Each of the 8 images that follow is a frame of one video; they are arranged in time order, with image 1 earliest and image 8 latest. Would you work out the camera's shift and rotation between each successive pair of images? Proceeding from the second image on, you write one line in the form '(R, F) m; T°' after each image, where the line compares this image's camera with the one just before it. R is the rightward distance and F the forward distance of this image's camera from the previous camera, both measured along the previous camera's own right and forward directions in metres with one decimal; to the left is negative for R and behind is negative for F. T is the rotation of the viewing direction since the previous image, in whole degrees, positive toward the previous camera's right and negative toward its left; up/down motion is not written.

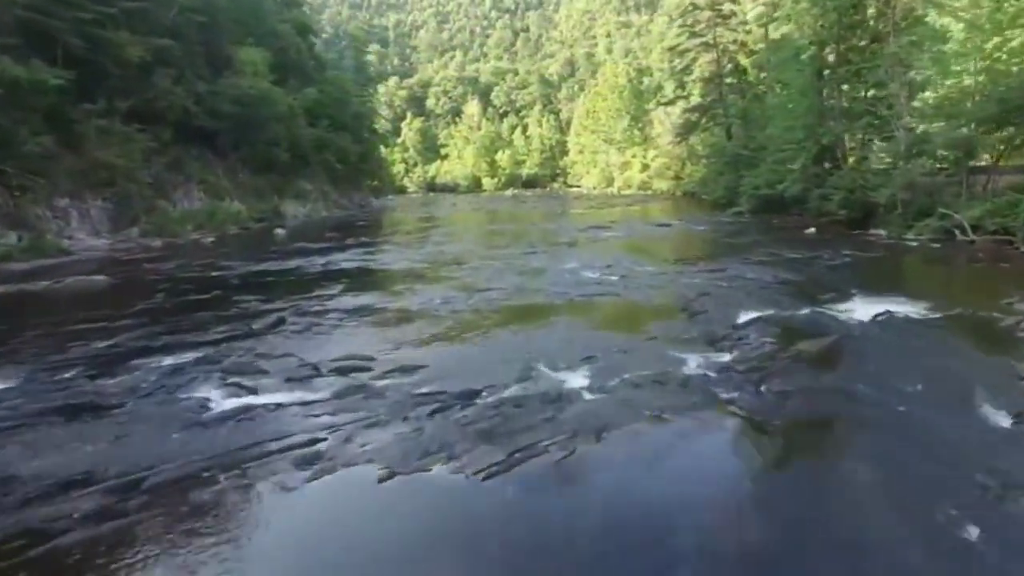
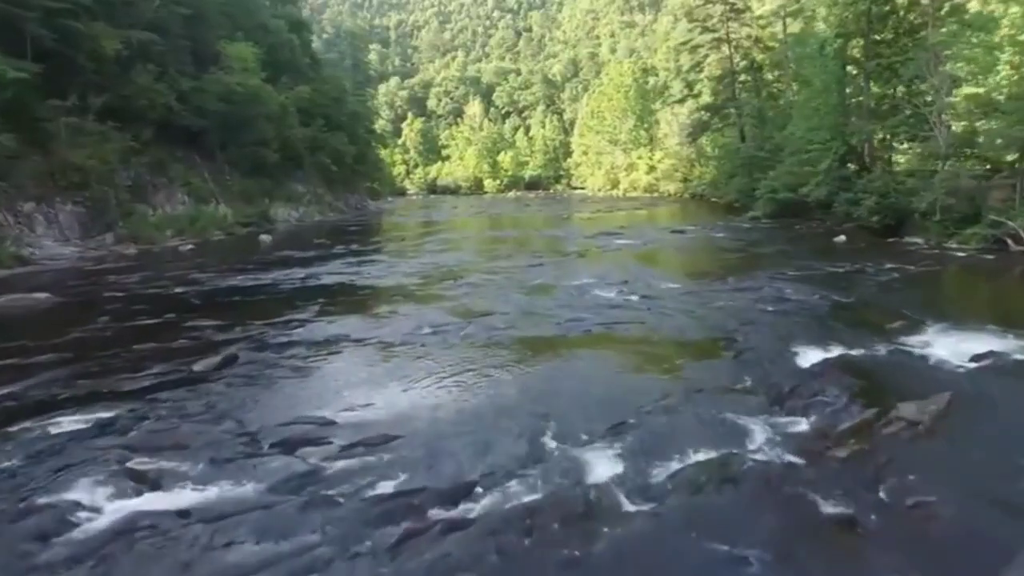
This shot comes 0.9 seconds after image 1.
(0.0, +2.1) m; 0°
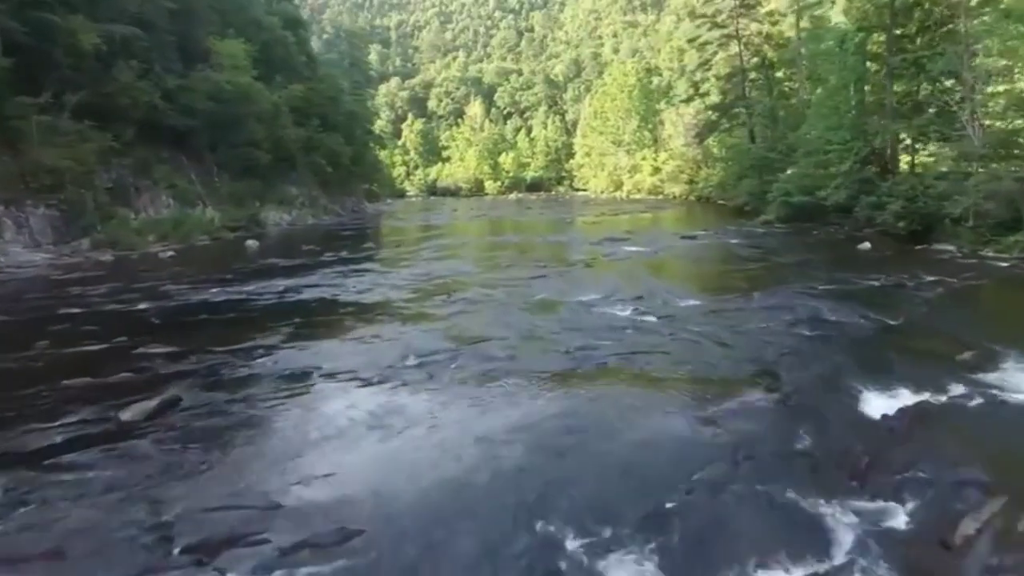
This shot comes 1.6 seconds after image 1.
(0.0, +1.7) m; 0°
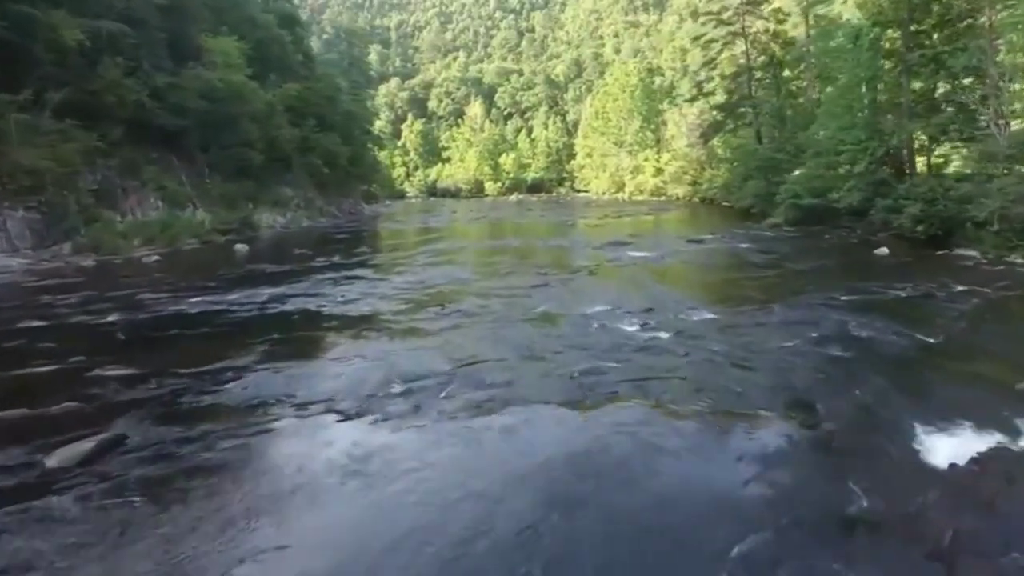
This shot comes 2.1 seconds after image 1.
(0.0, +1.1) m; 0°
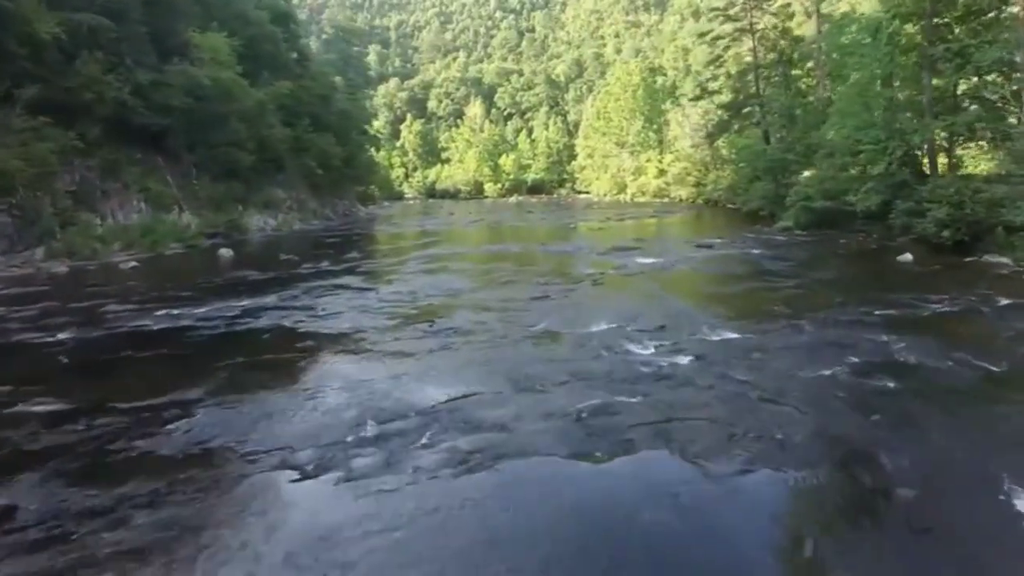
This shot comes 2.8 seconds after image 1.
(0.0, +1.4) m; 0°
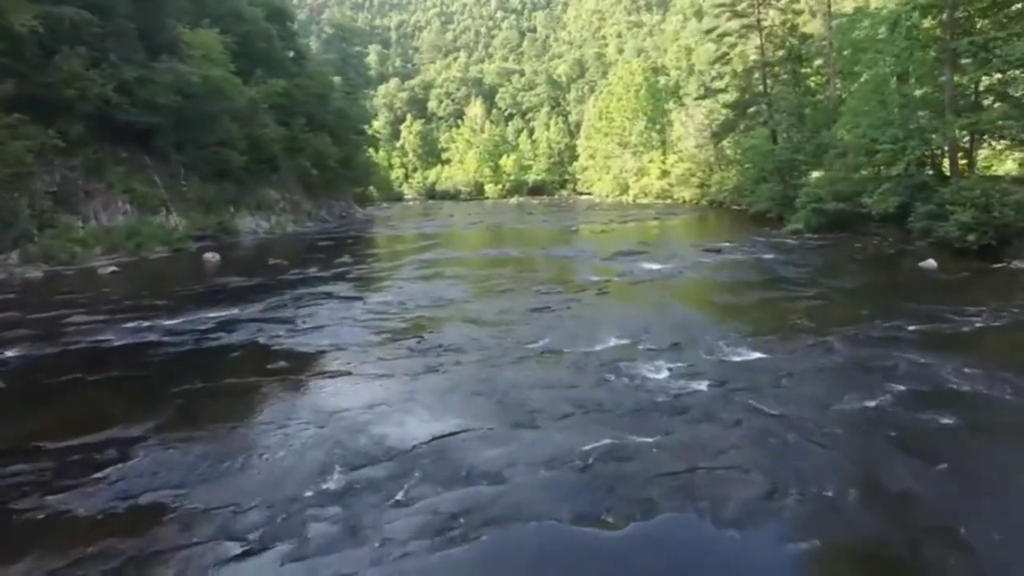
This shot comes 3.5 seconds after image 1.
(+0.1, +1.2) m; 0°
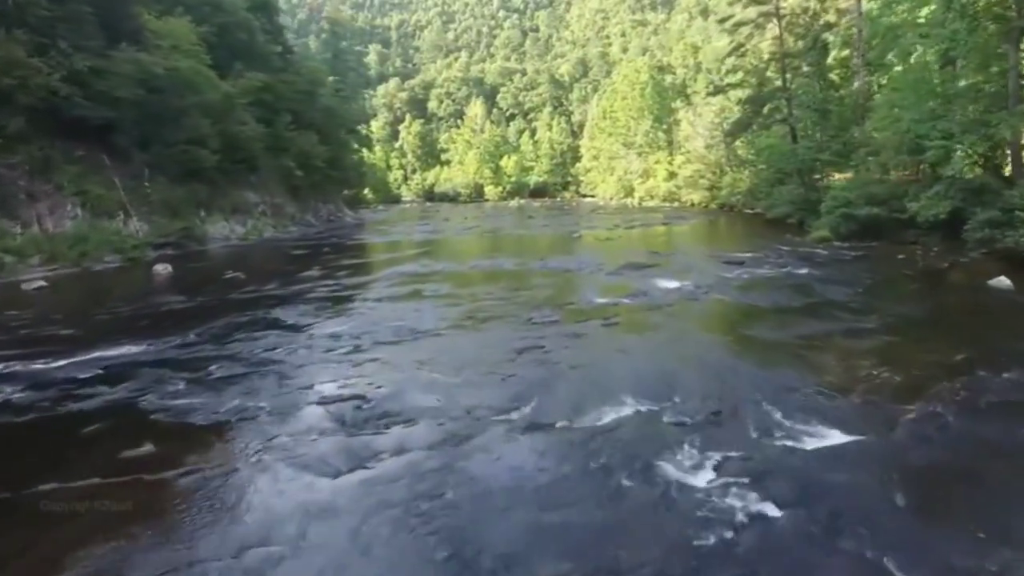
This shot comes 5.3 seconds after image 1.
(+0.3, +3.1) m; 0°
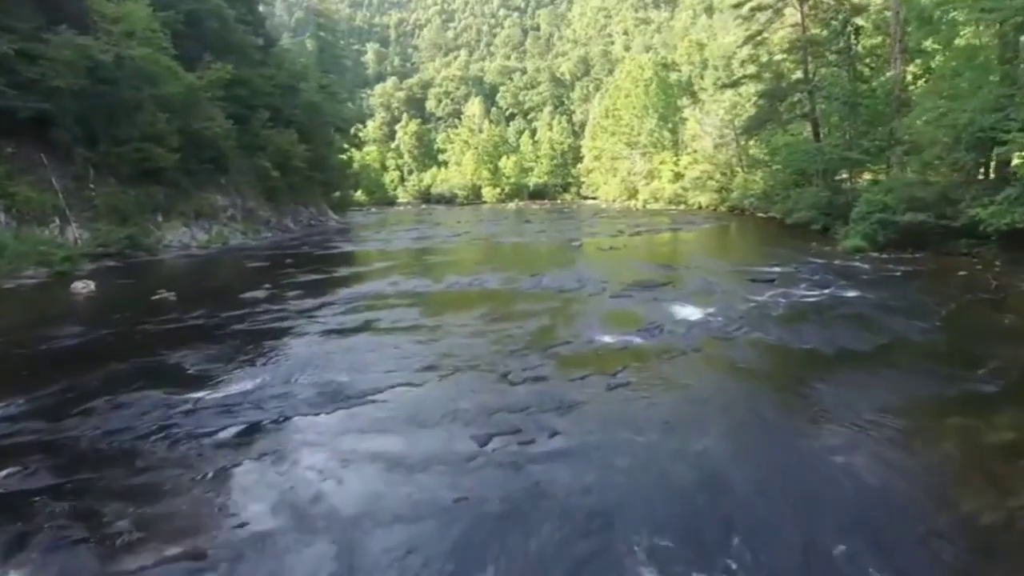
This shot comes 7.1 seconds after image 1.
(+0.4, +3.5) m; 0°
